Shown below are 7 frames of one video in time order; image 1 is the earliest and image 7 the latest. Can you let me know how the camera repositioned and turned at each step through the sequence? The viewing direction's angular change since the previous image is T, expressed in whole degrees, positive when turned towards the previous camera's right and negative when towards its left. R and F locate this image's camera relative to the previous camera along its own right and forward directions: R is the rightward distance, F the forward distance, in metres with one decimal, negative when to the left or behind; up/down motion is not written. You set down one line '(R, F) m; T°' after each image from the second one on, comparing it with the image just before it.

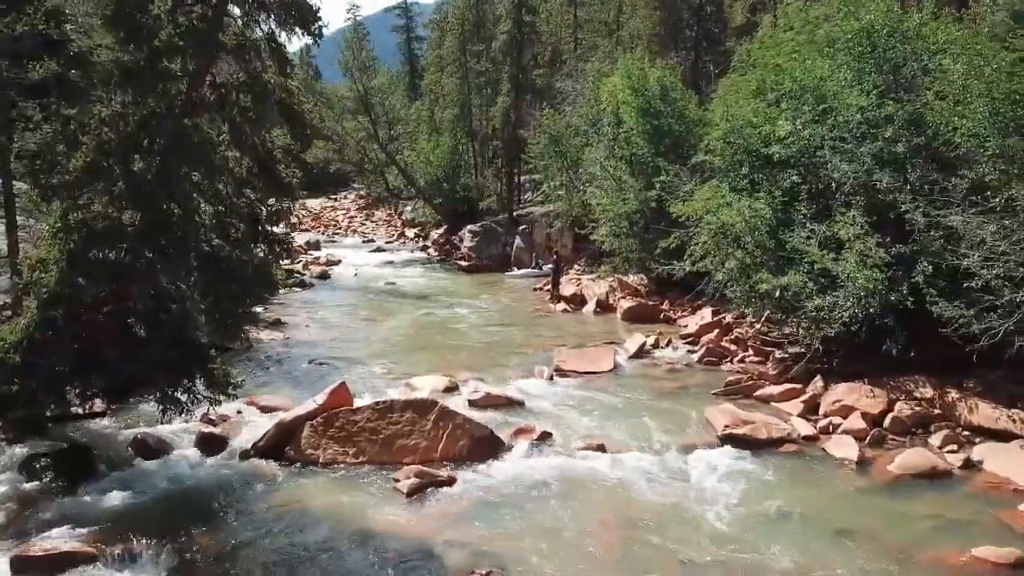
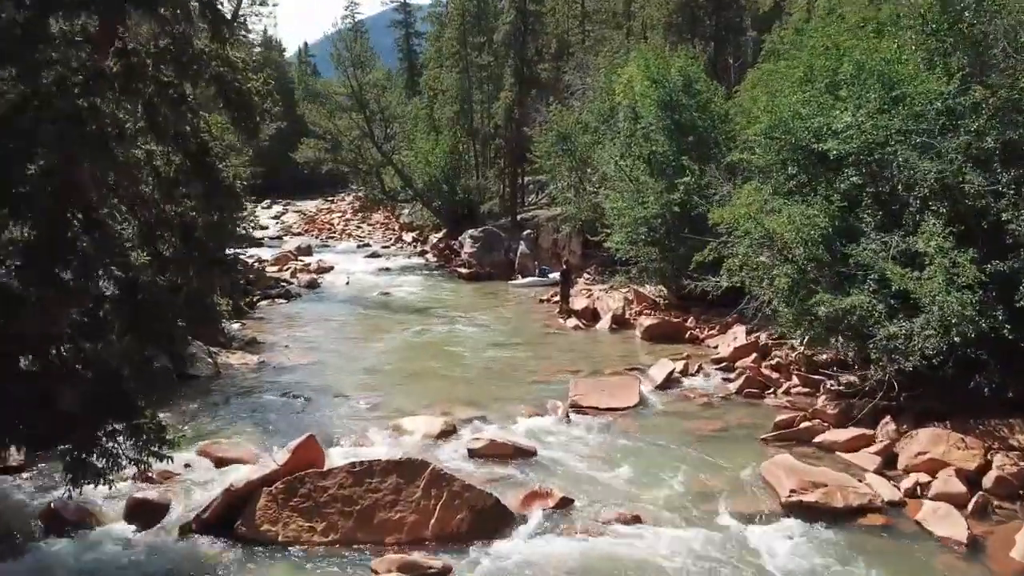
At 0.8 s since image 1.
(-0.1, +2.3) m; 0°
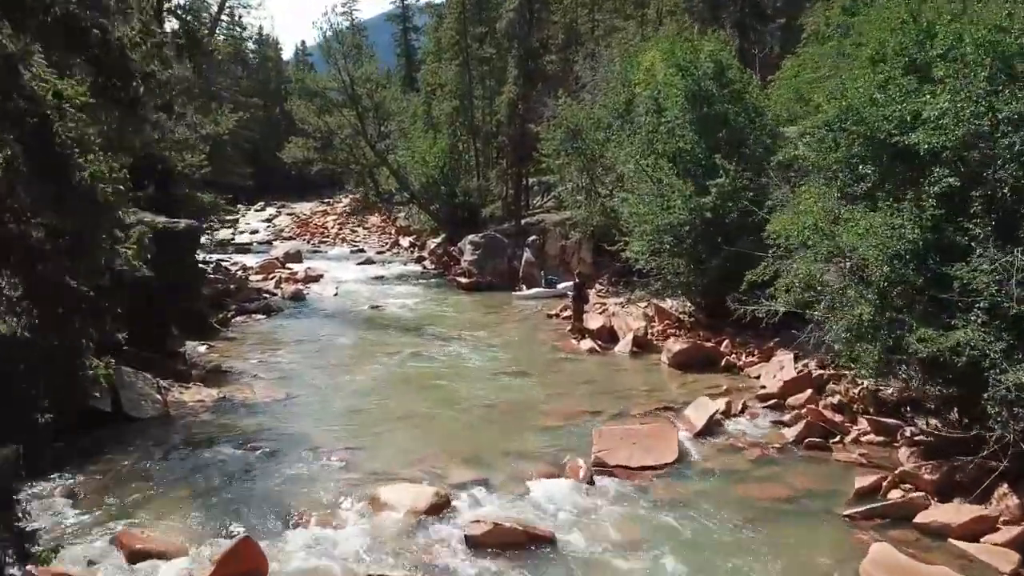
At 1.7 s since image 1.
(-0.1, +2.6) m; 0°
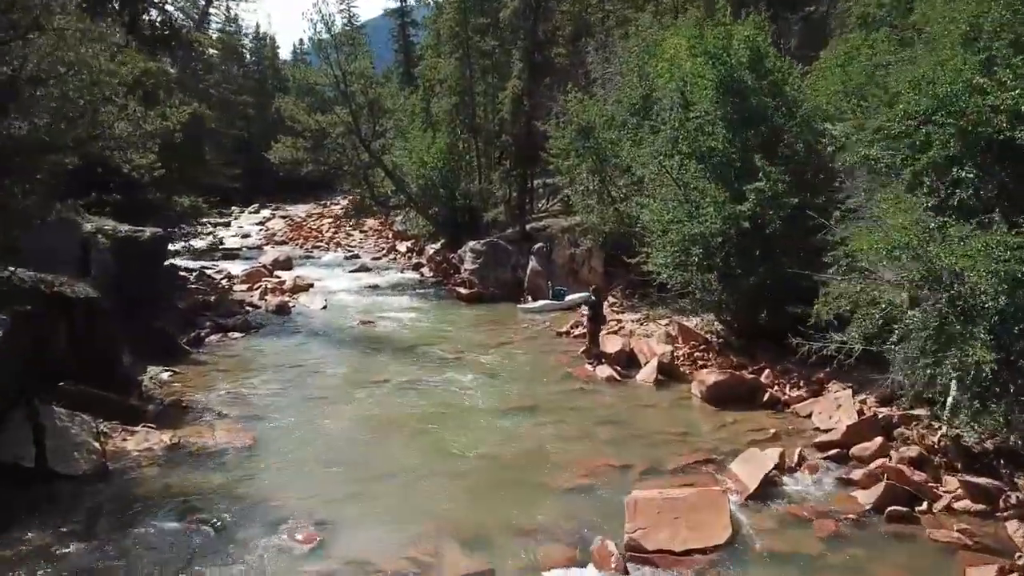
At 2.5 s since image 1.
(-0.1, +2.2) m; 0°
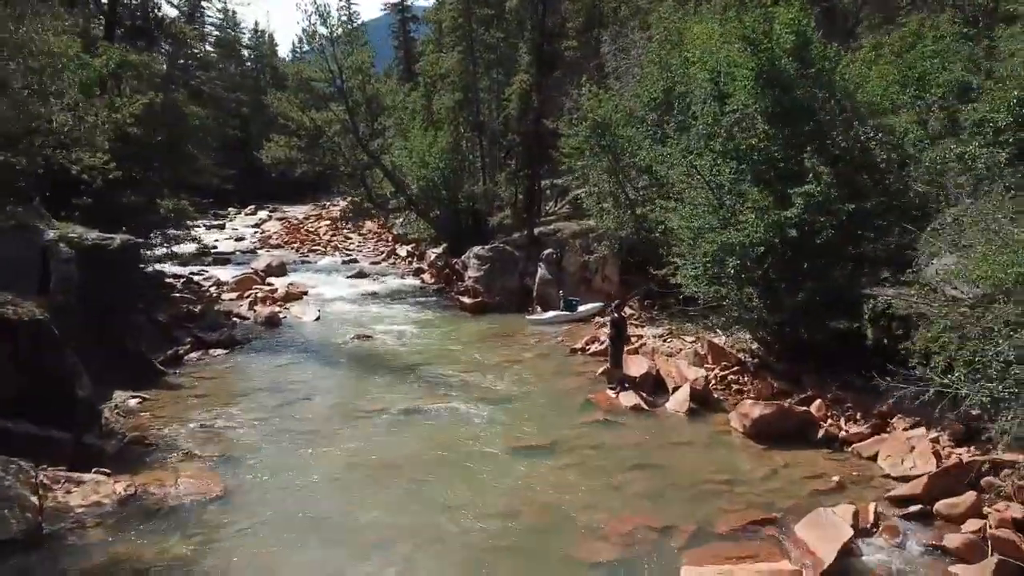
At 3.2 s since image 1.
(-0.1, +1.8) m; 0°
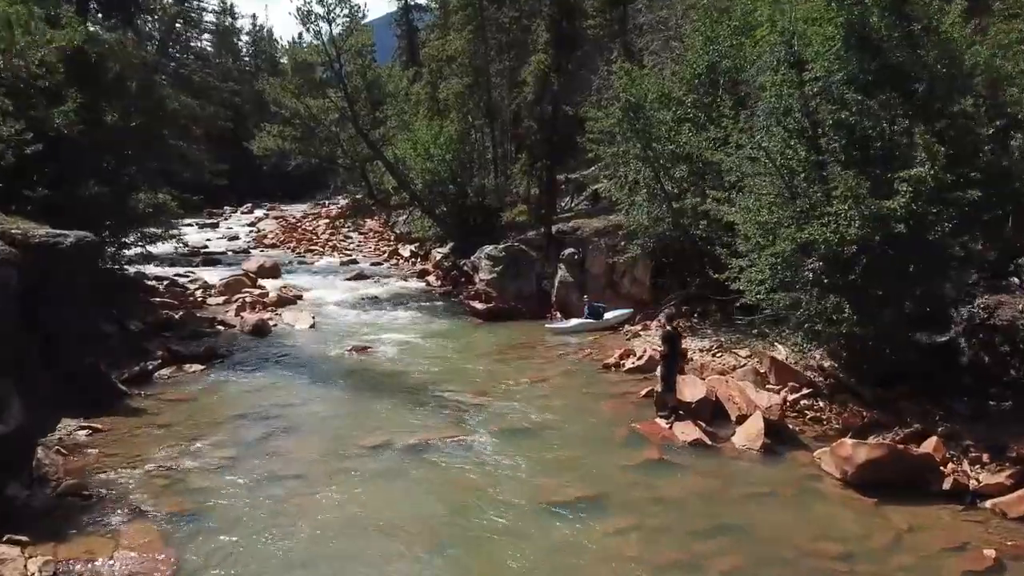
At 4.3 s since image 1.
(-0.3, +2.5) m; 0°
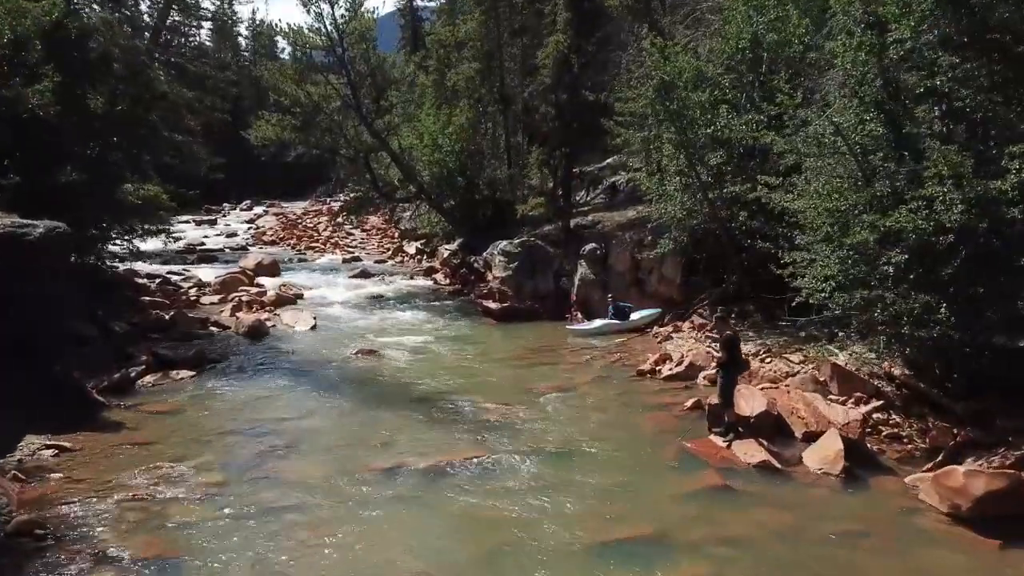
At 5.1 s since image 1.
(-0.3, +1.6) m; 0°
